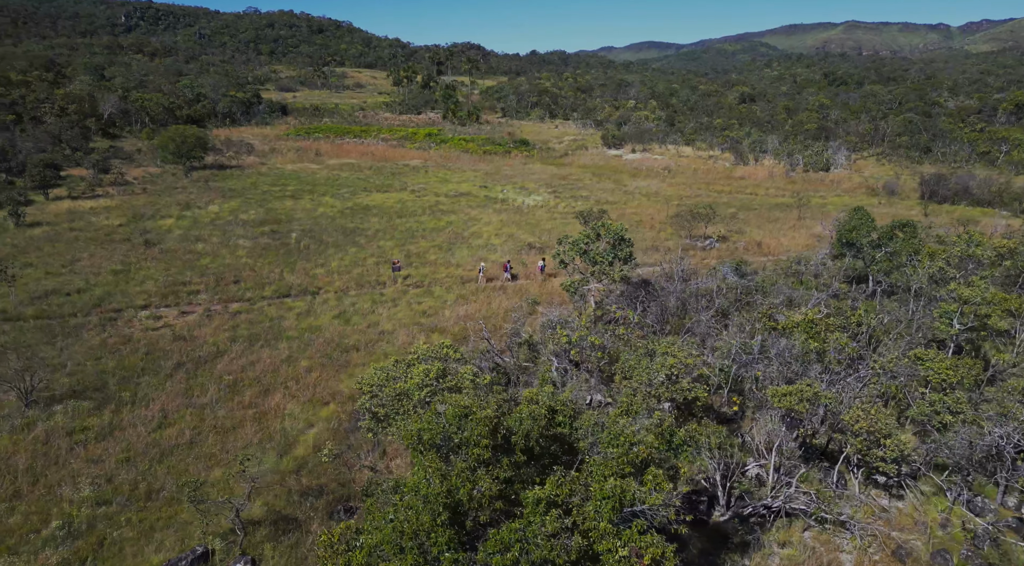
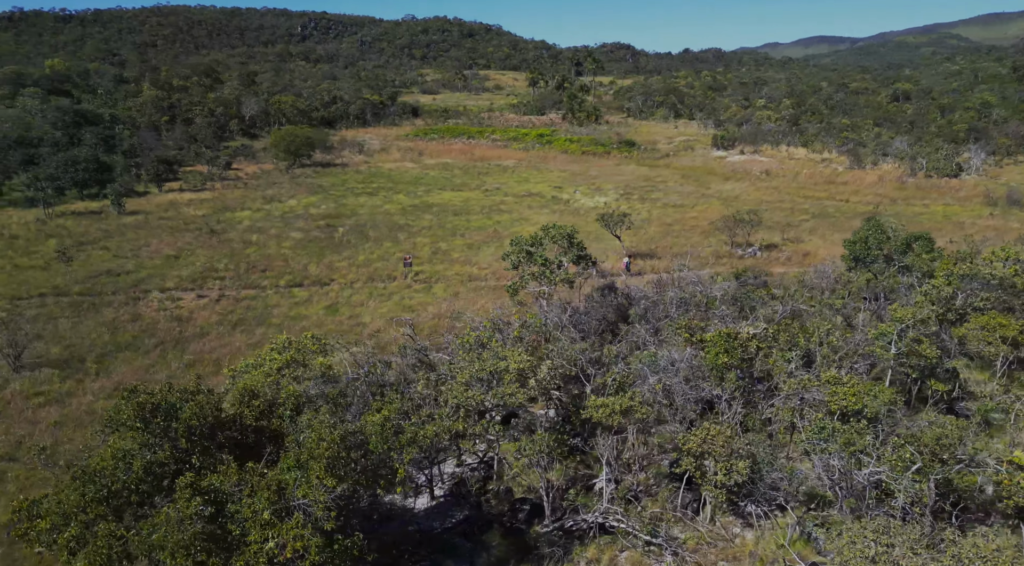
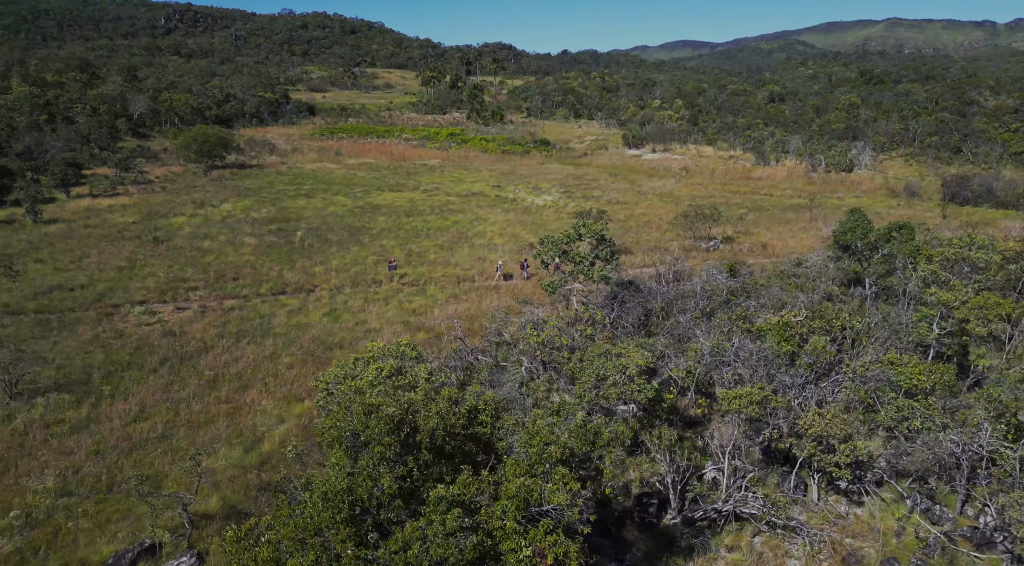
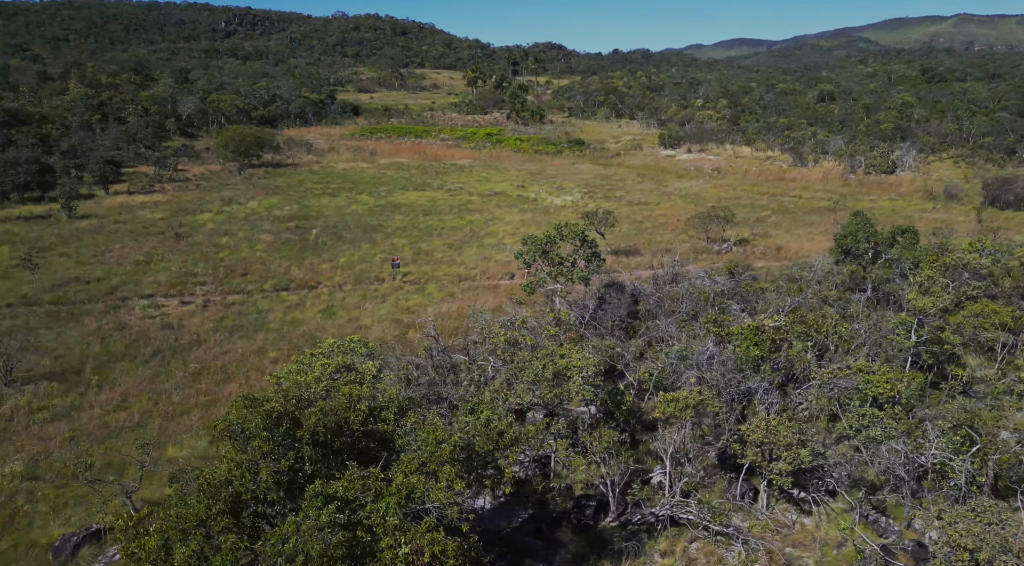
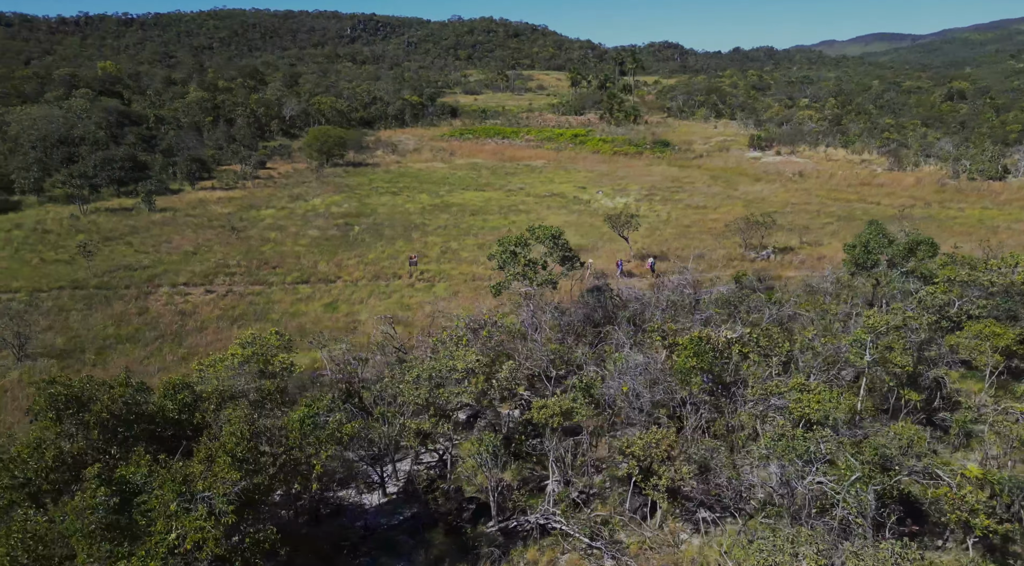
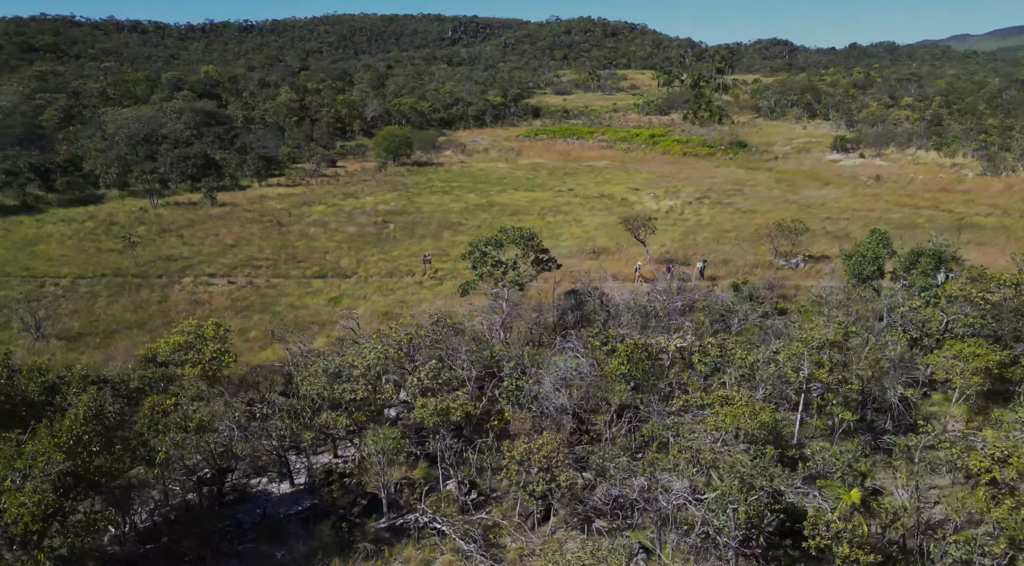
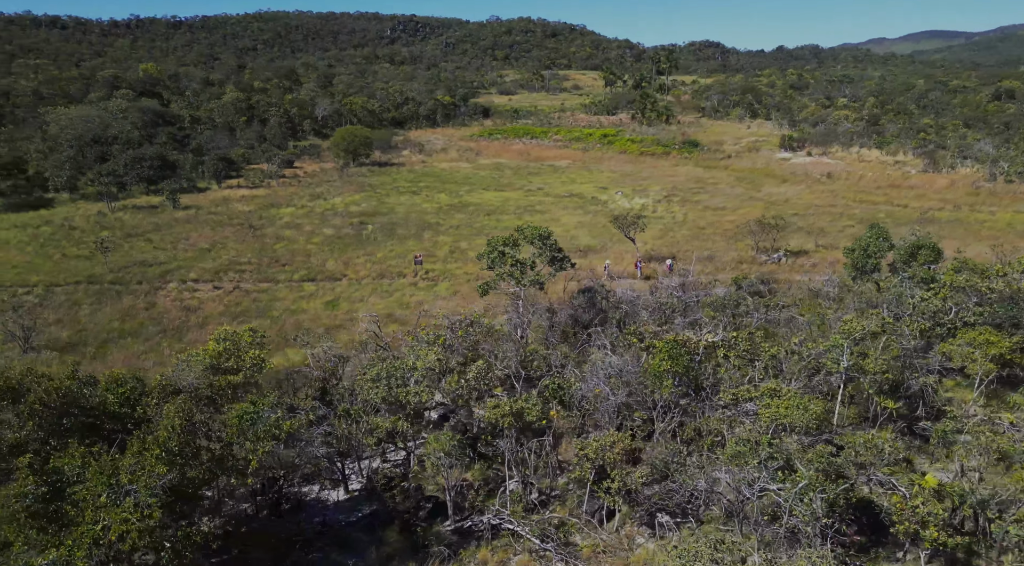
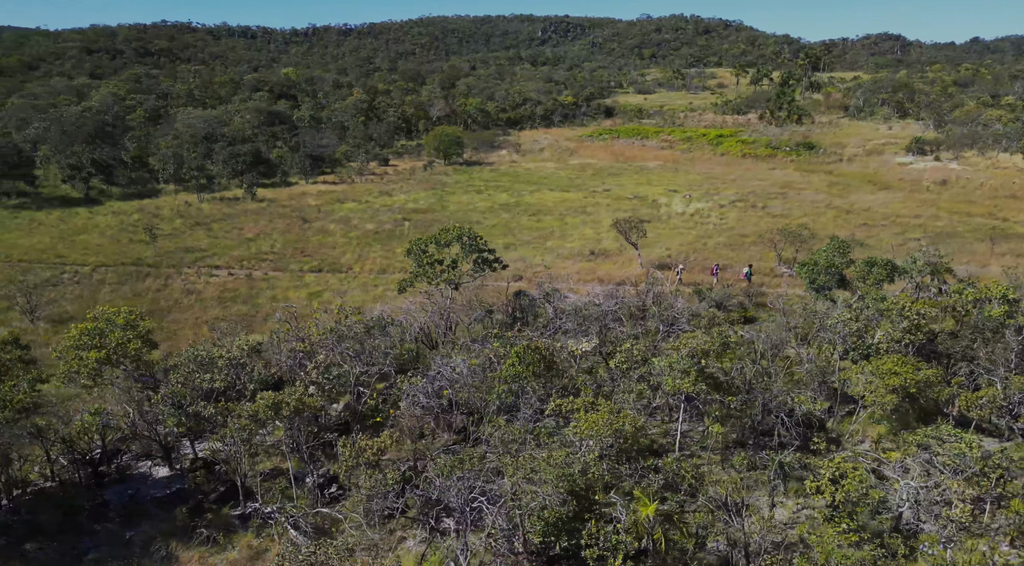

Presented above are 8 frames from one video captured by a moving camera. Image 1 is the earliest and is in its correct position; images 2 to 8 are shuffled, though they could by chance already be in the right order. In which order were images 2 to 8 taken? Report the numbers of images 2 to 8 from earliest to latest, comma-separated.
3, 4, 2, 5, 7, 6, 8
